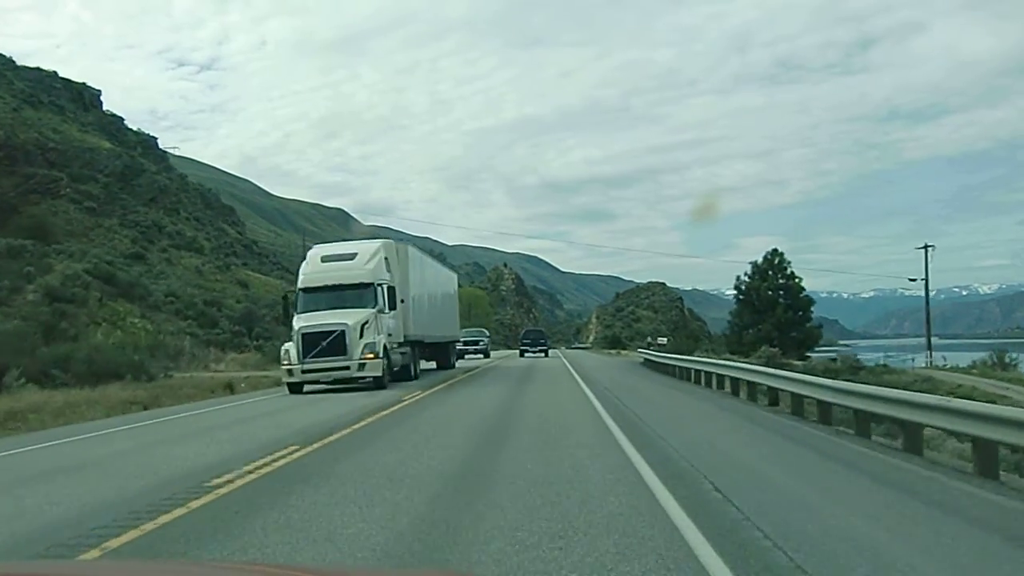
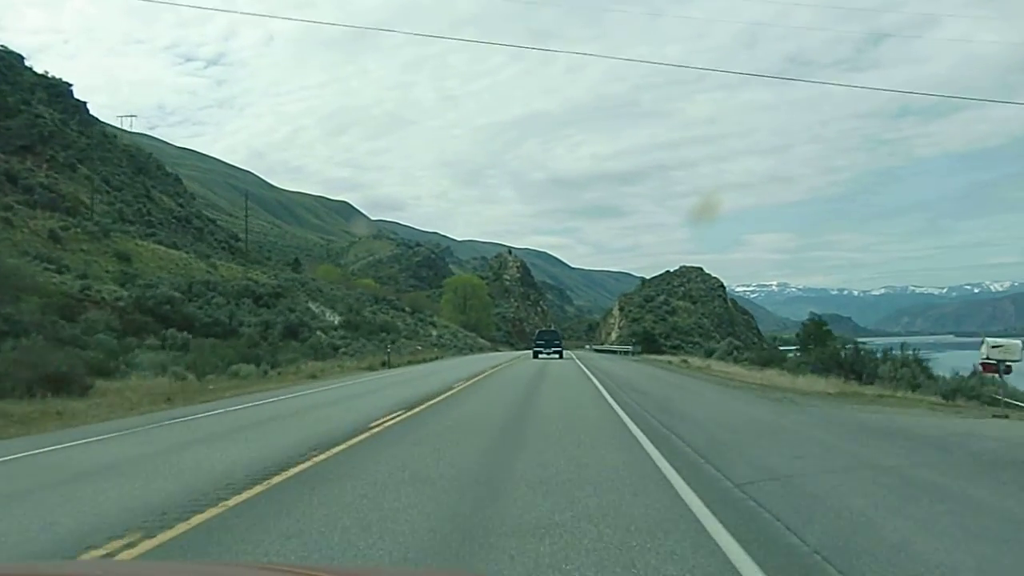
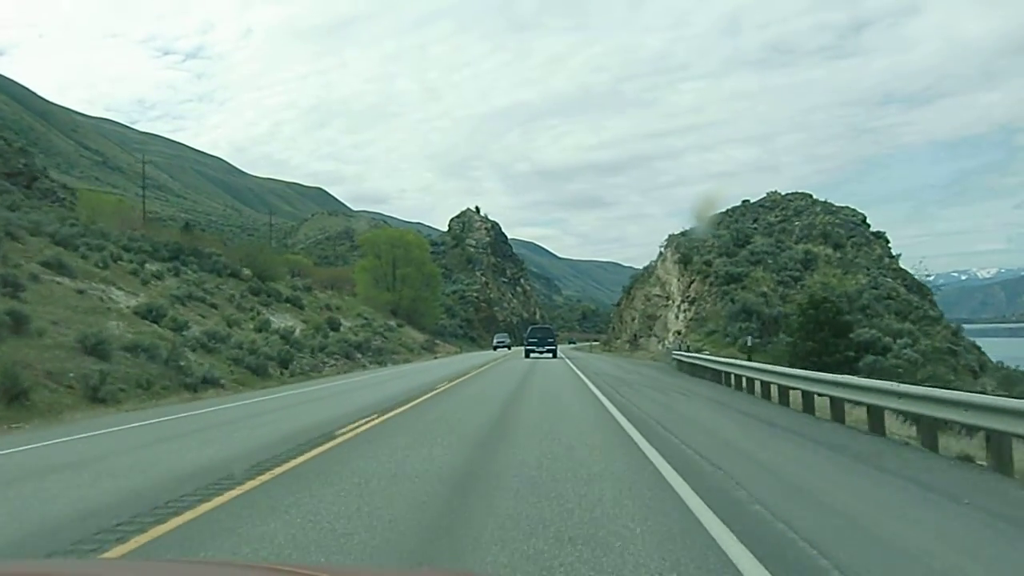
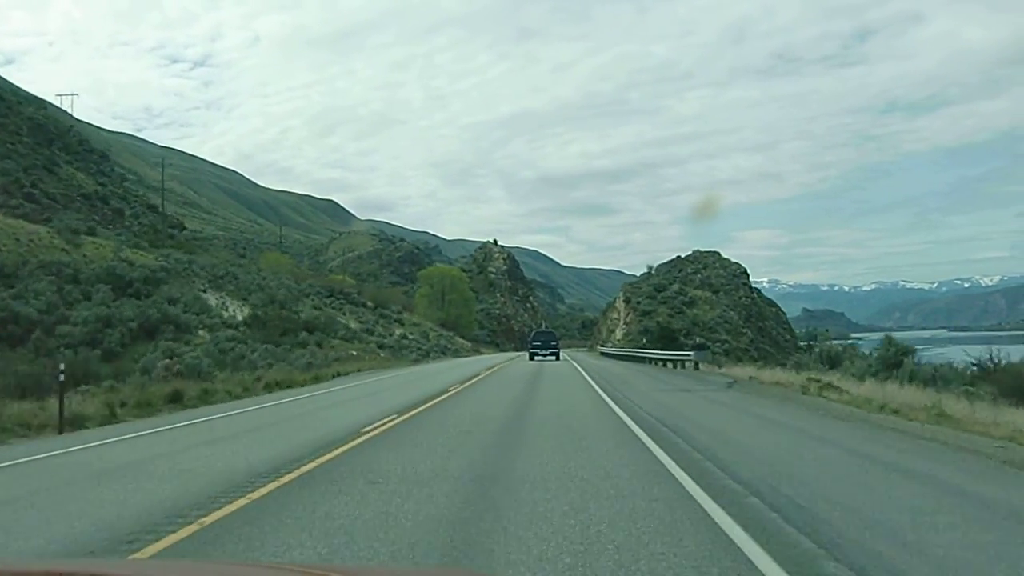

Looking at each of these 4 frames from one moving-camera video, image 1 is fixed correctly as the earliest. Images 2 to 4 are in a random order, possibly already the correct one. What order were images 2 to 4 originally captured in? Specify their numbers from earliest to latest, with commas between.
2, 4, 3
